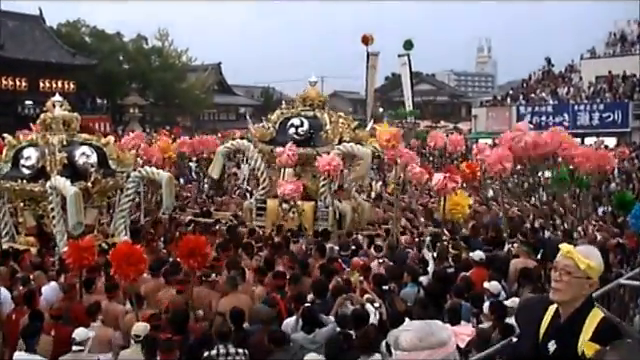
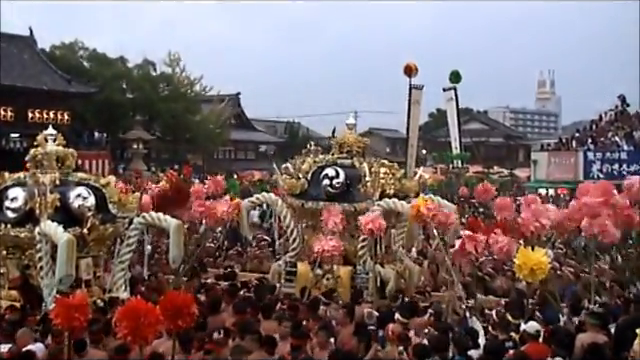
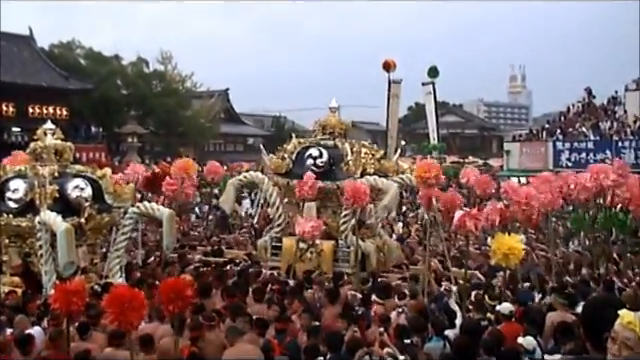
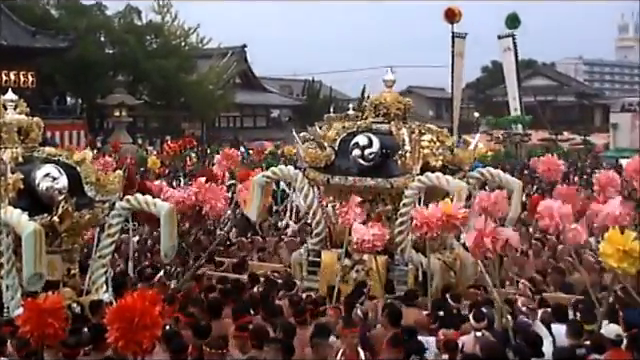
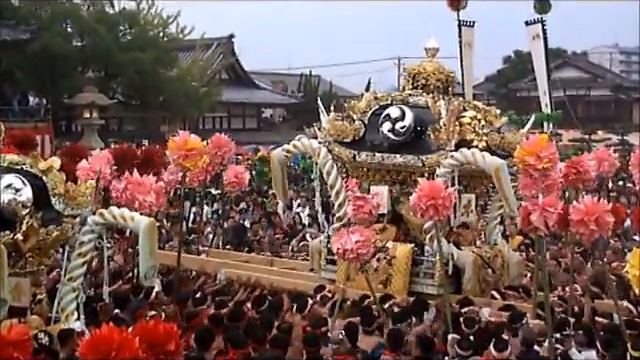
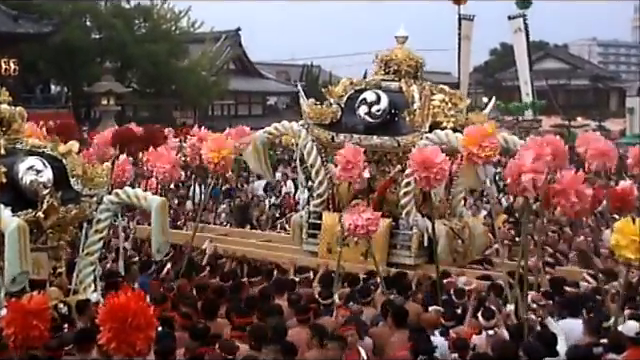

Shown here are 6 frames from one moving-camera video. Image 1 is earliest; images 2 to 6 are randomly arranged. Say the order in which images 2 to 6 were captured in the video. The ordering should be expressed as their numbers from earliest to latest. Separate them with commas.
3, 2, 4, 6, 5
